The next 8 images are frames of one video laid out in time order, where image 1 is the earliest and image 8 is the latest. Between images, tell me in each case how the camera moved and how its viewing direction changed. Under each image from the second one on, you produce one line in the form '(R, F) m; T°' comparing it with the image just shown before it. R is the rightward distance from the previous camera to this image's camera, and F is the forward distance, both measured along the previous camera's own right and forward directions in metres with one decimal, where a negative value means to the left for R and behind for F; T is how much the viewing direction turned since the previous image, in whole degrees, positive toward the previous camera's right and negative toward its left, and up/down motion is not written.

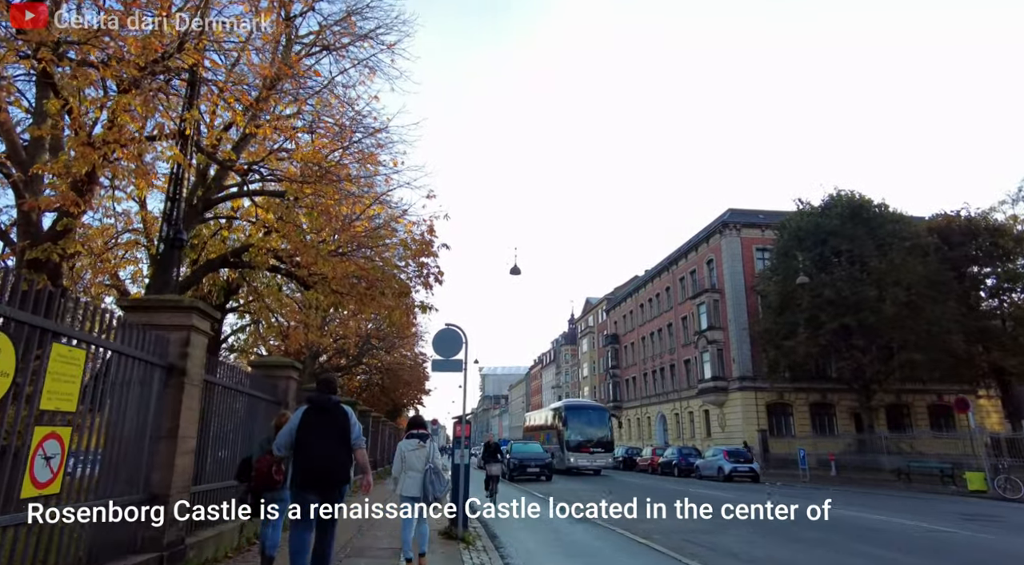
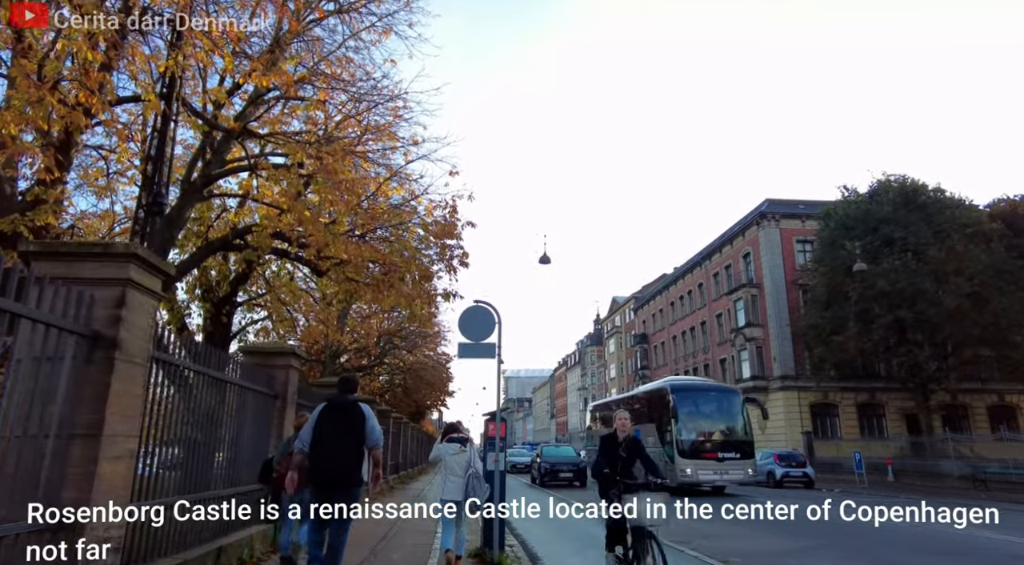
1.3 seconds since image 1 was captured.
(-0.2, +1.4) m; -2°
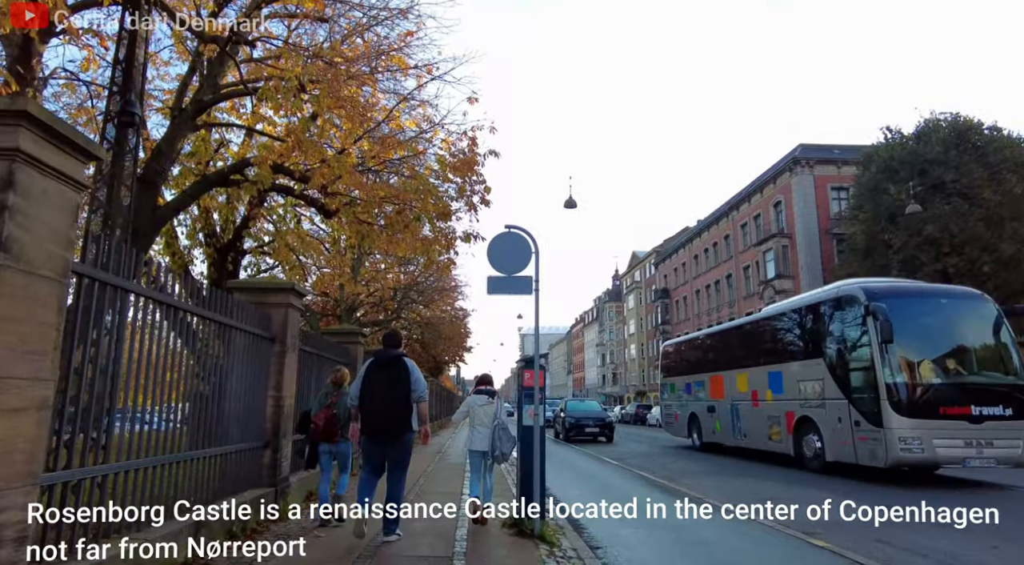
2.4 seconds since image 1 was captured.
(-0.2, +1.1) m; -1°
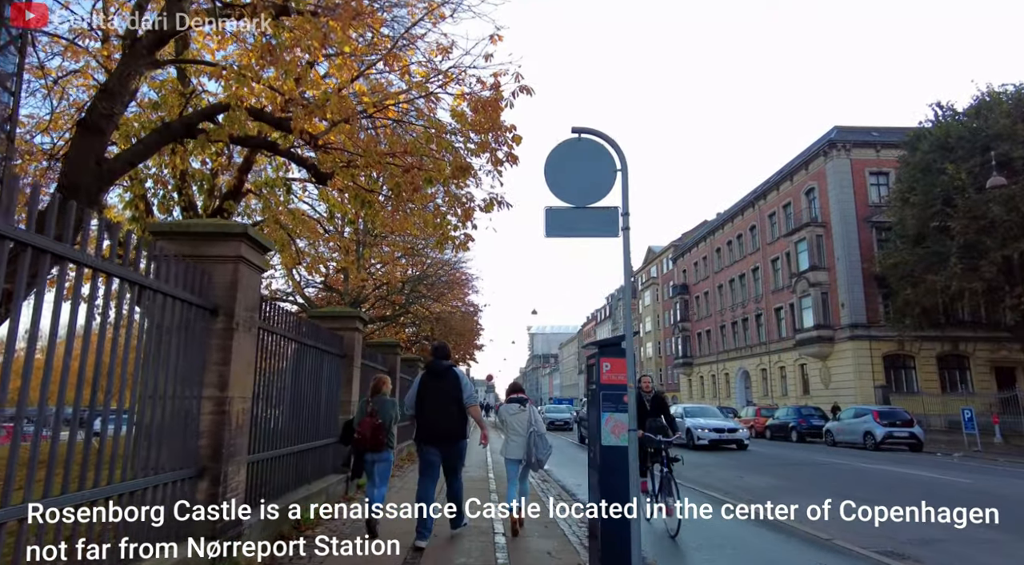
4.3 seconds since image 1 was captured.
(-0.3, +2.0) m; -1°
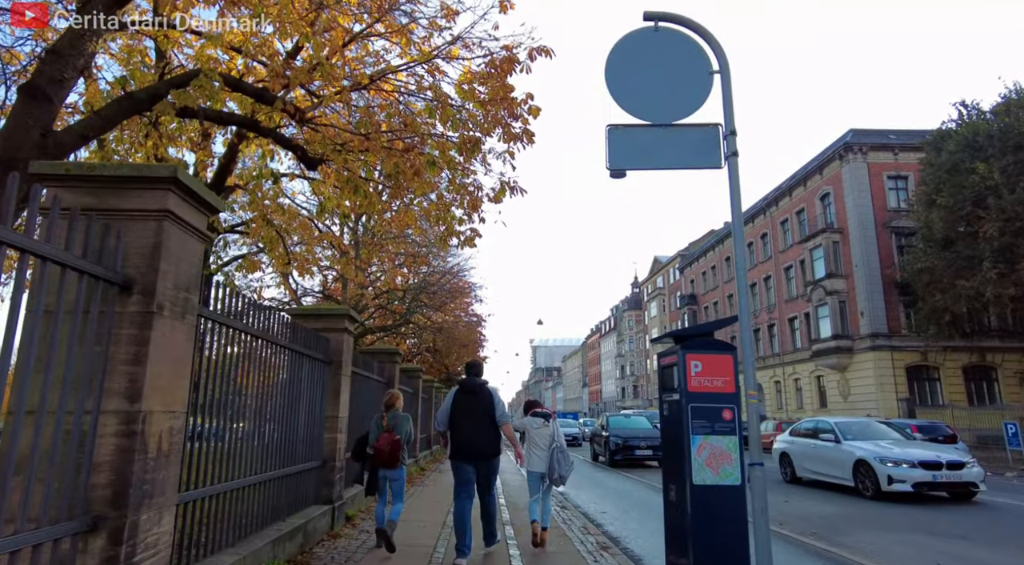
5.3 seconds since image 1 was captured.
(-0.2, +1.1) m; 0°
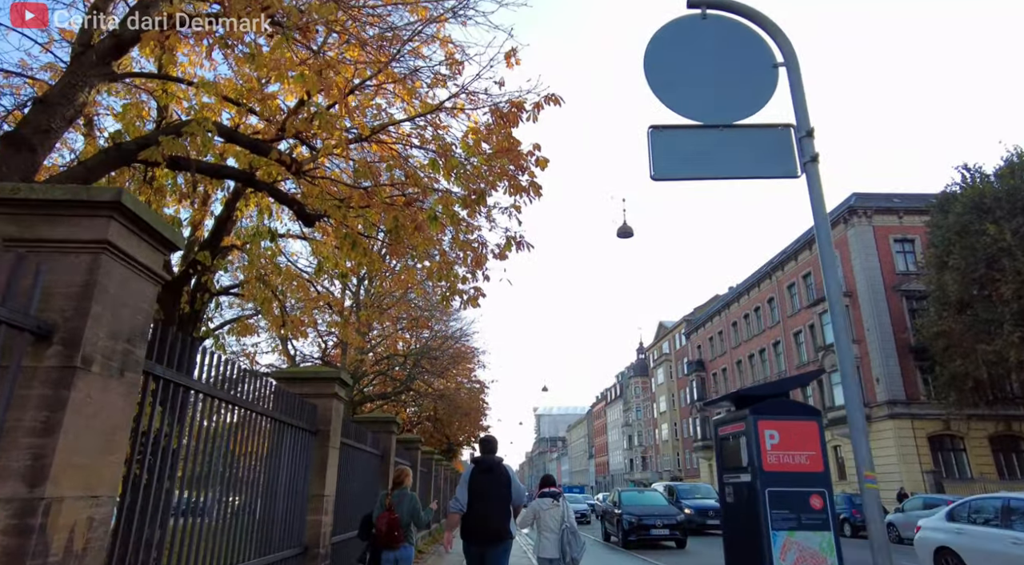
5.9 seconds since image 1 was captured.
(0.0, +0.5) m; 0°
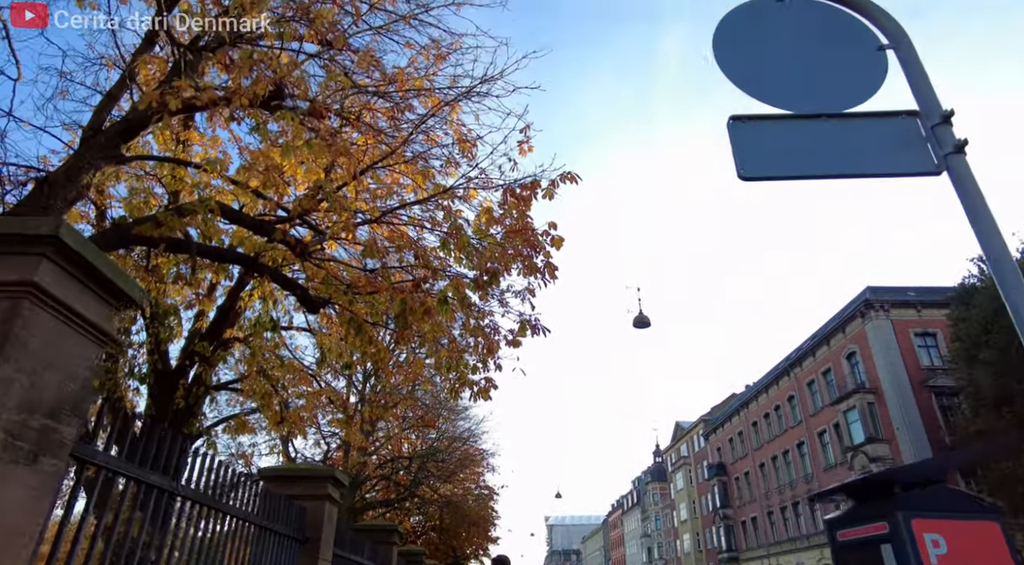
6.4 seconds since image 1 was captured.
(-0.1, +0.5) m; -1°
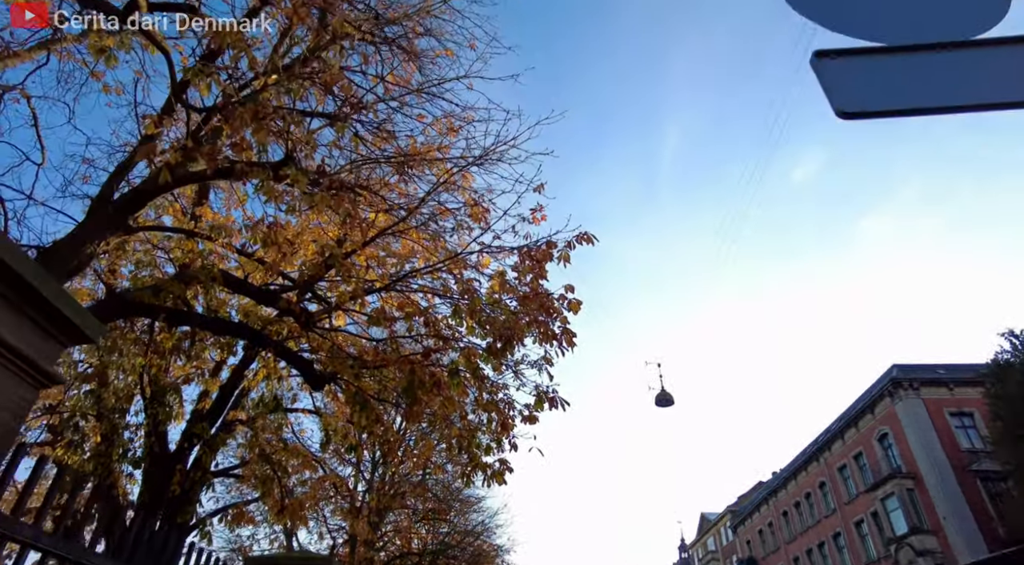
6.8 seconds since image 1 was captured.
(0.0, +0.4) m; -1°
